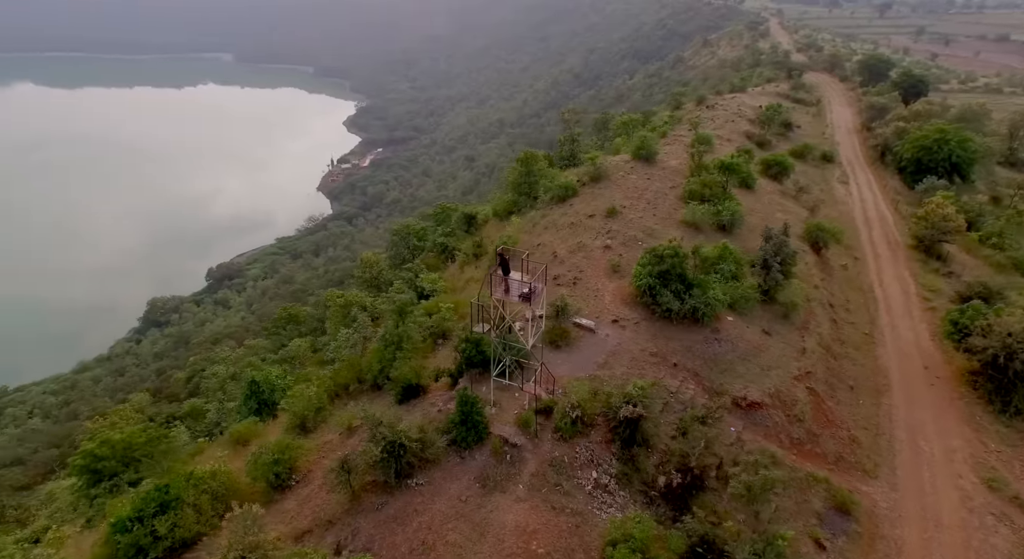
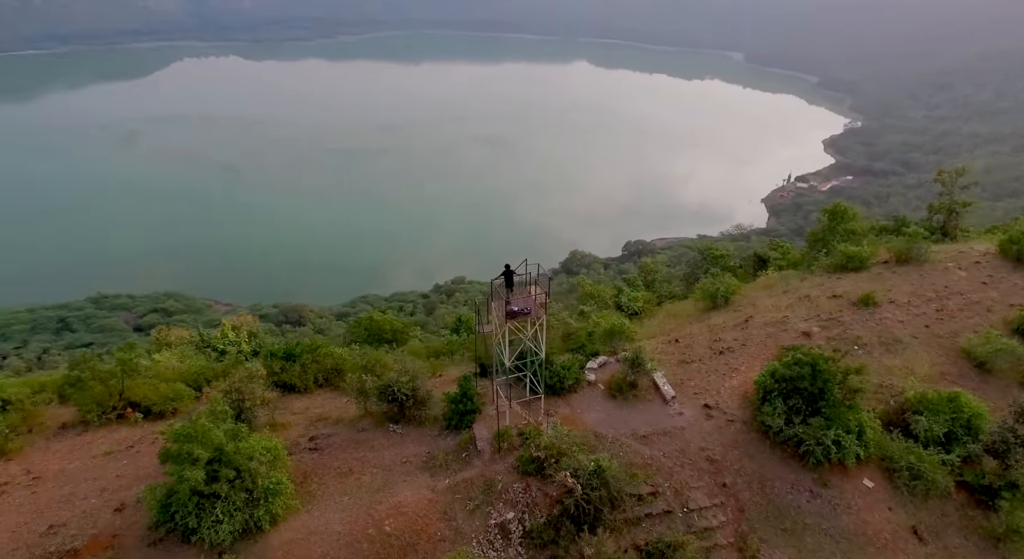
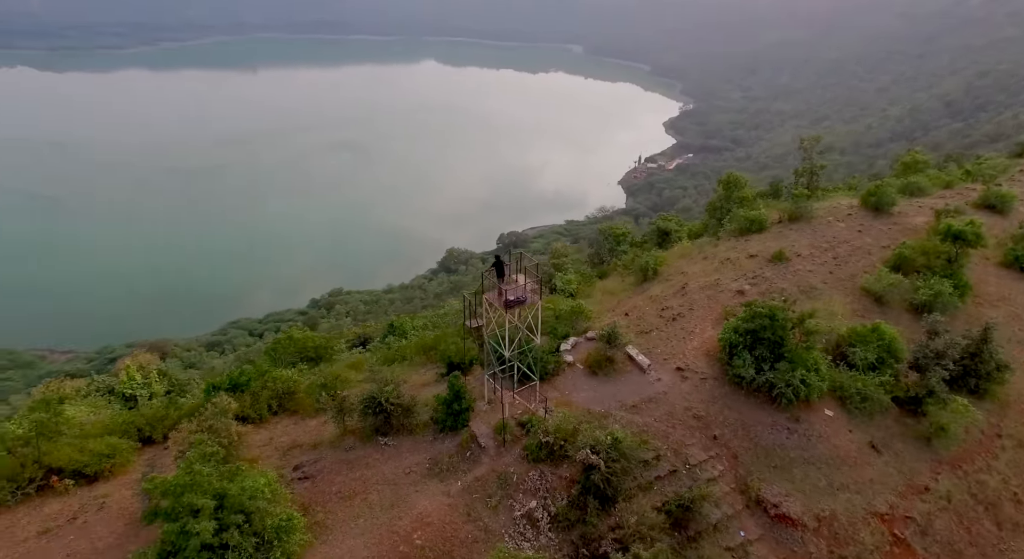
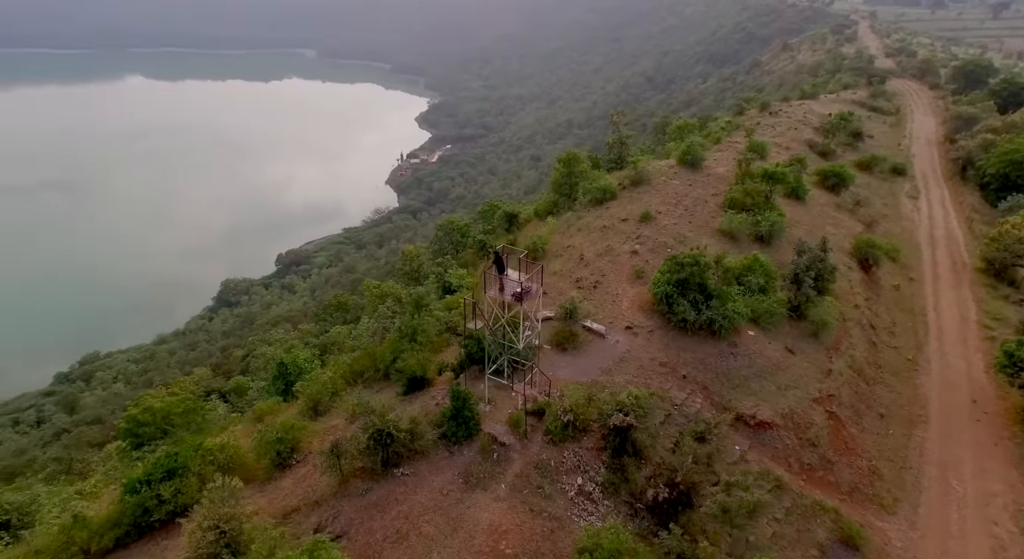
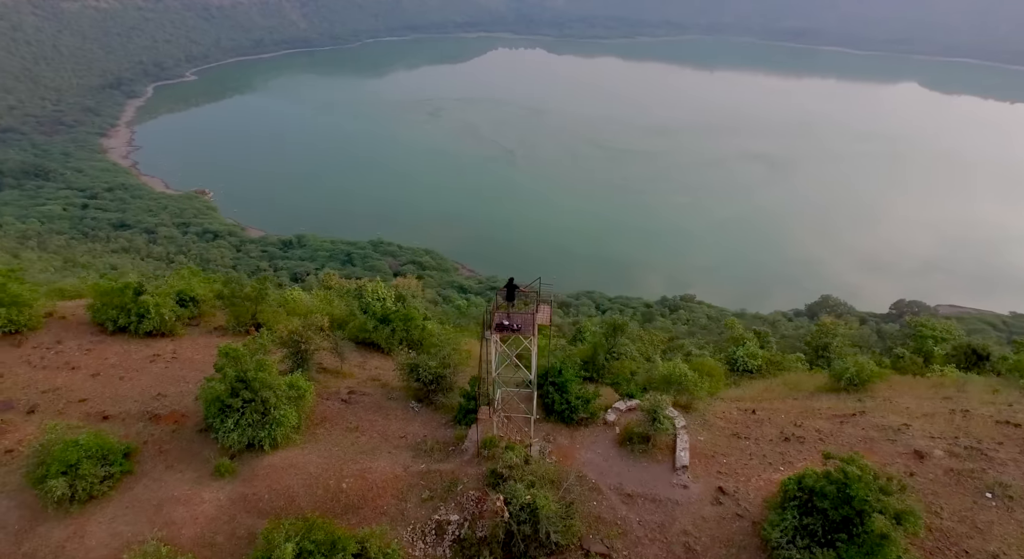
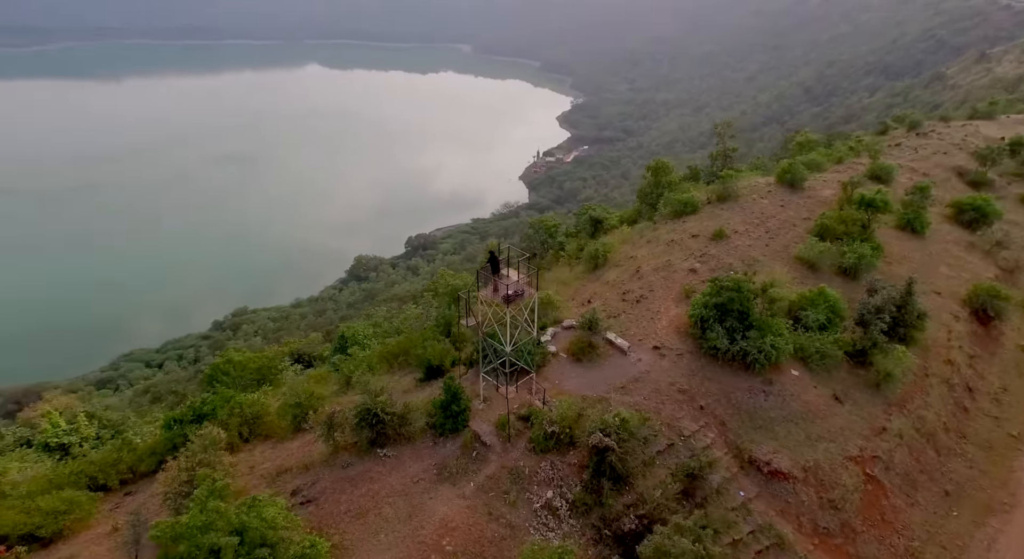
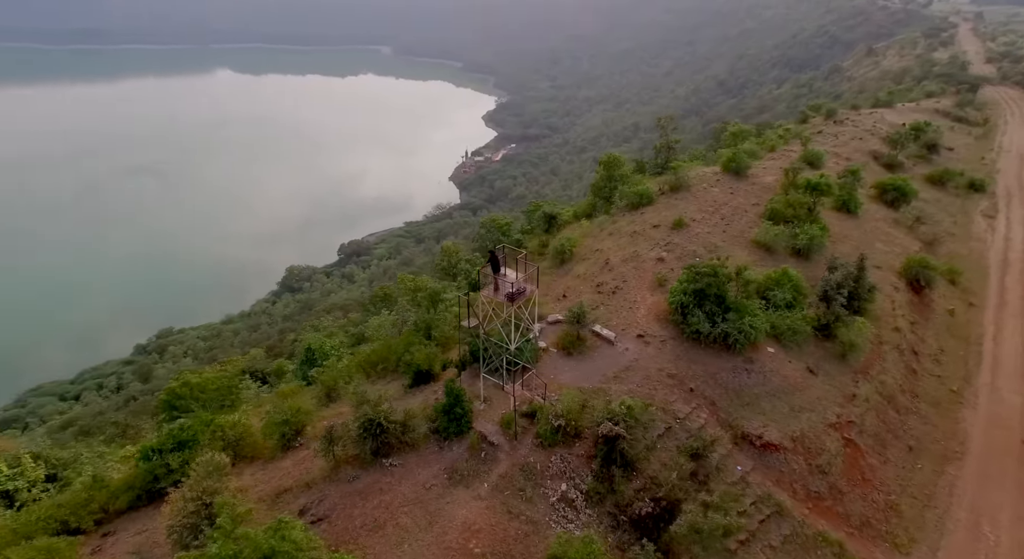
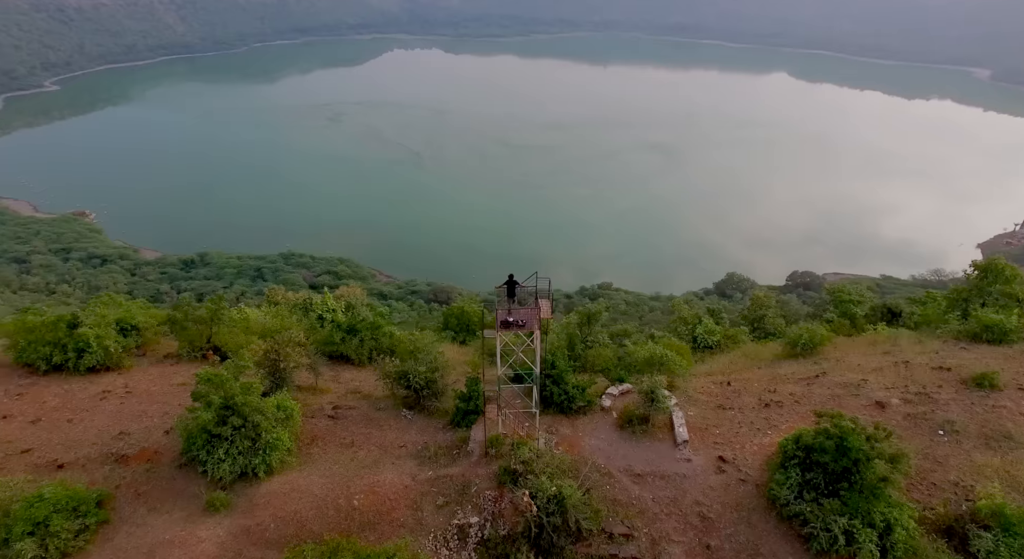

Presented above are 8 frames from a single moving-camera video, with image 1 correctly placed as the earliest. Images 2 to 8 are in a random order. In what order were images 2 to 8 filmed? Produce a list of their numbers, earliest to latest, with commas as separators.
4, 7, 6, 3, 2, 8, 5
